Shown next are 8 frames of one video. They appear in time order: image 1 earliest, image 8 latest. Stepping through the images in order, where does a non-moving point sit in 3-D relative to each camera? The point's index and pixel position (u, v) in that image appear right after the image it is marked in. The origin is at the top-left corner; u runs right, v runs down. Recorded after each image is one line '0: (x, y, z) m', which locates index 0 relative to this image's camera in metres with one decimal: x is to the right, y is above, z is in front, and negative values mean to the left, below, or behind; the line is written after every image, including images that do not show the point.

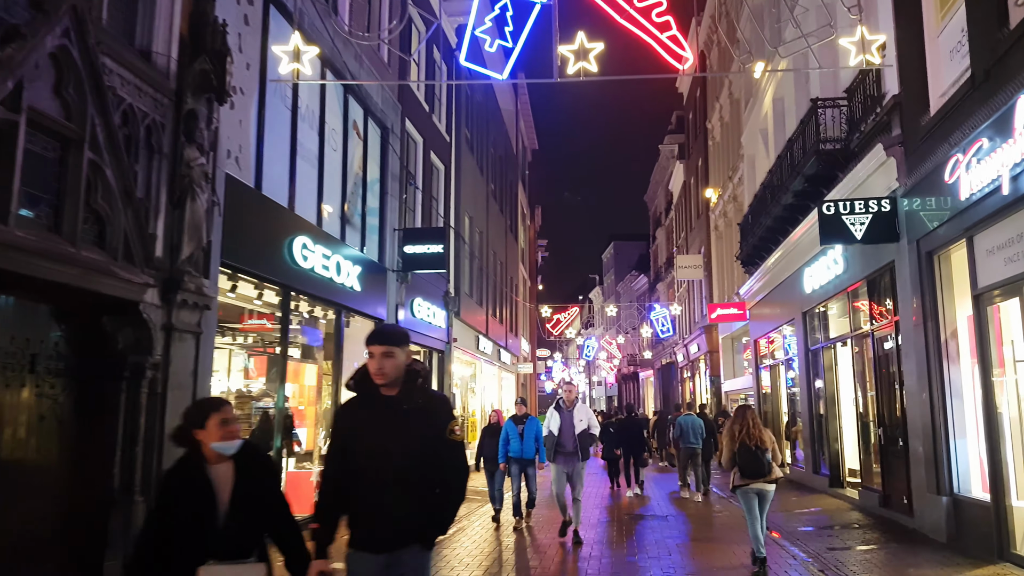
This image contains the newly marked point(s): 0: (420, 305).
0: (-1.6, -0.3, +14.4) m
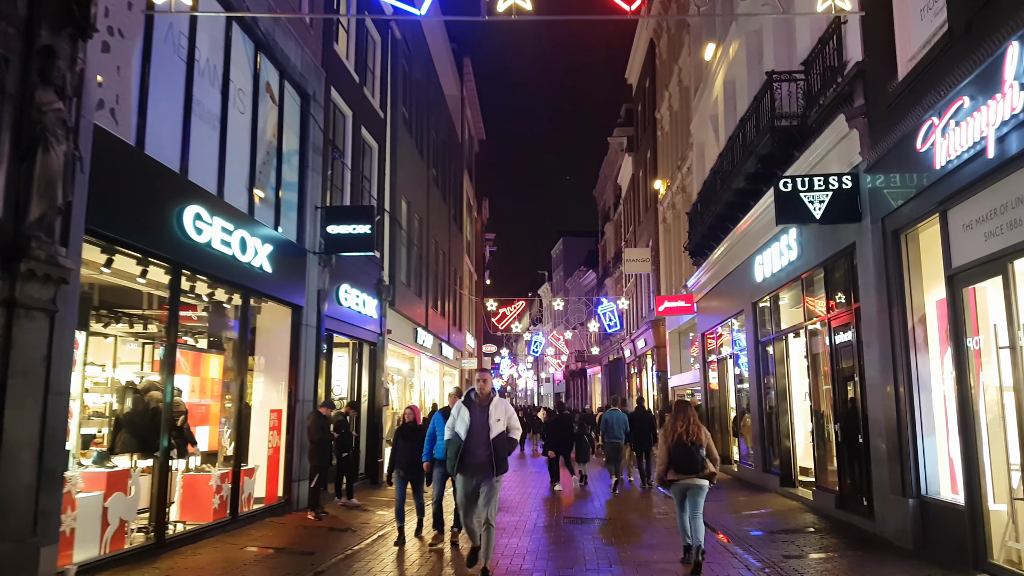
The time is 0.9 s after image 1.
0: (-2.7, -0.1, +13.3) m
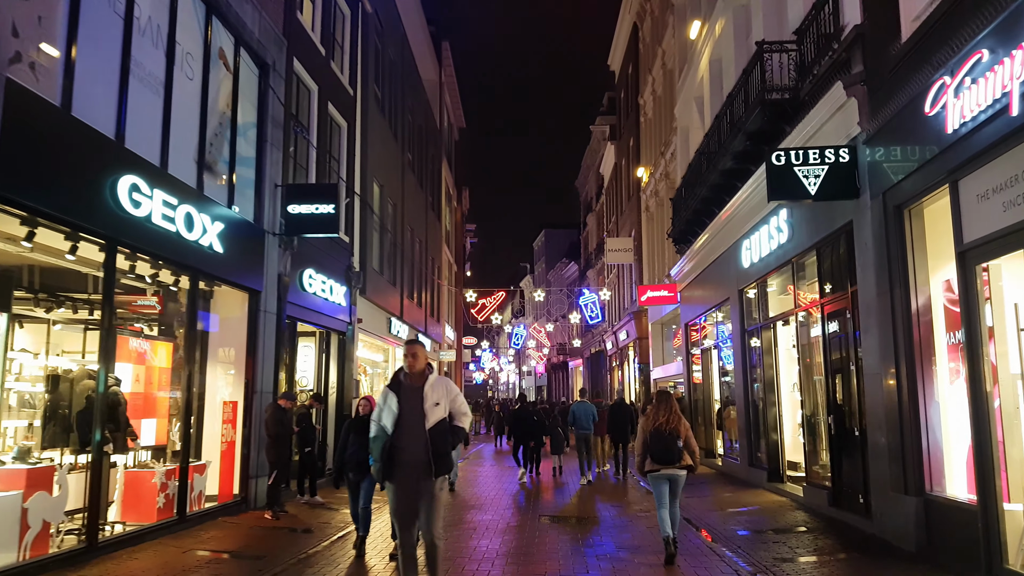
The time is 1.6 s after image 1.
0: (-3.1, +0.2, +12.5) m
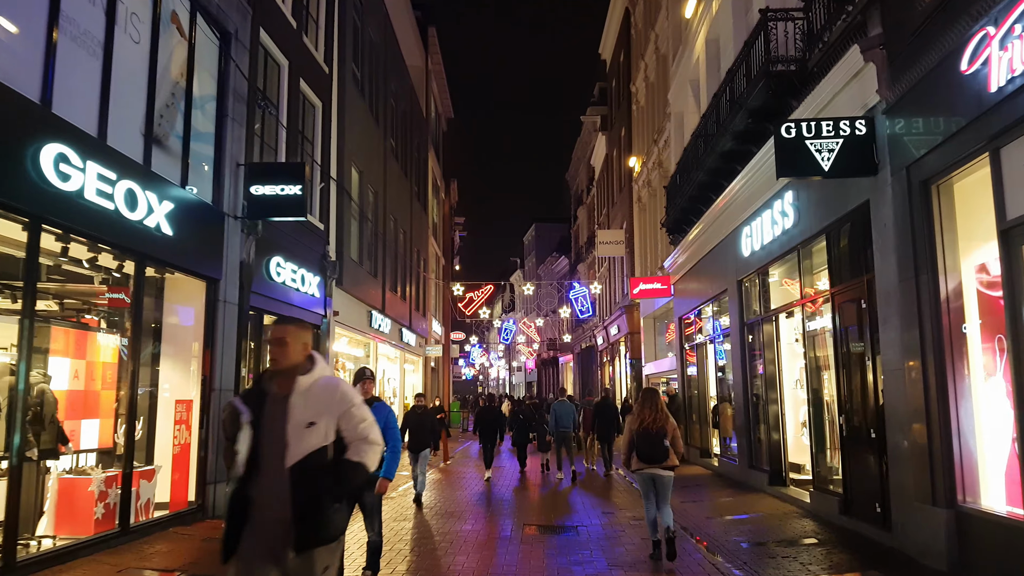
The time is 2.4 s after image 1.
0: (-3.3, +0.3, +11.6) m
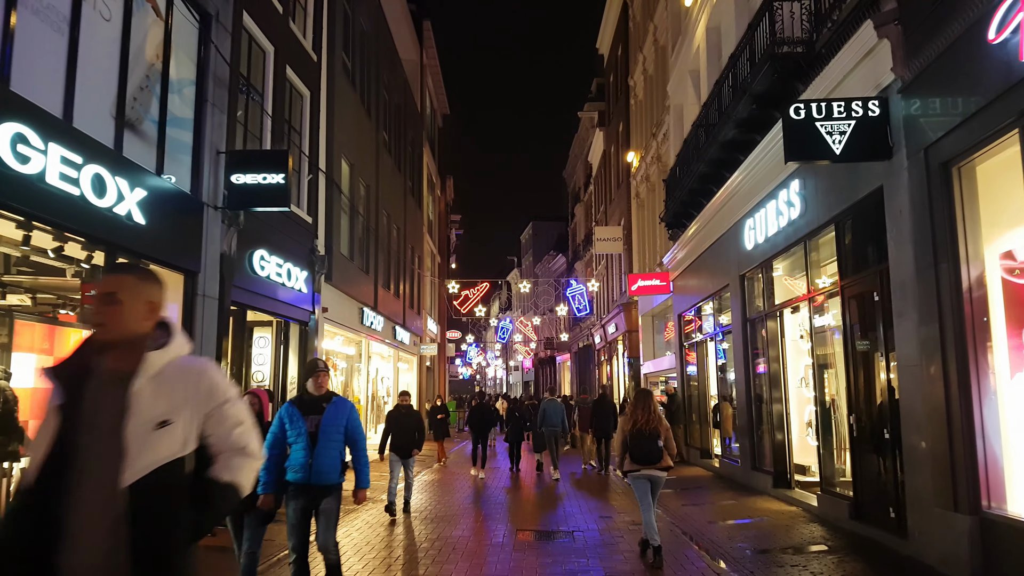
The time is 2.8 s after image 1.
0: (-3.4, +0.4, +11.2) m
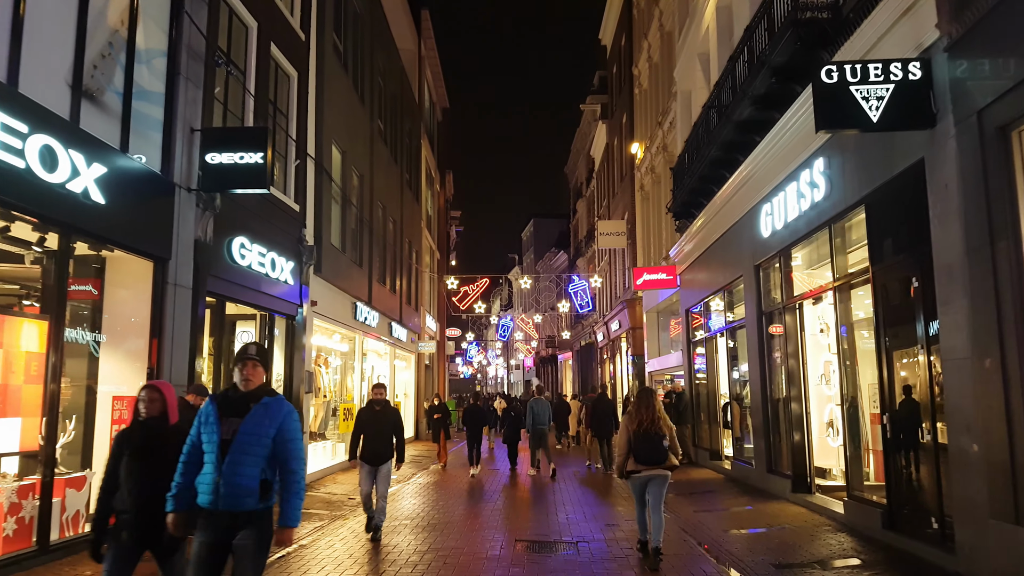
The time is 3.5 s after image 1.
0: (-3.4, +0.5, +10.4) m
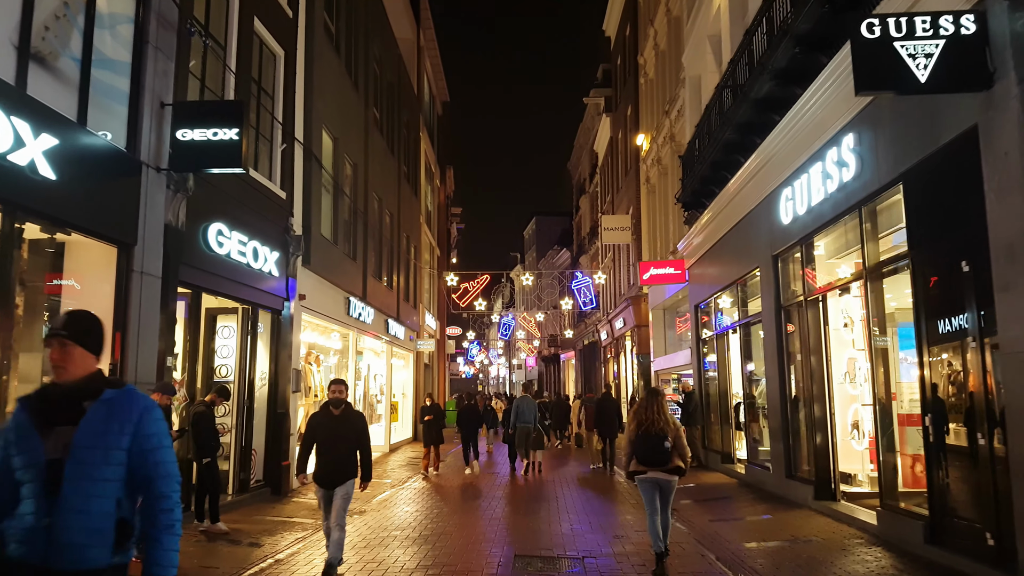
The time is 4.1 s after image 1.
0: (-3.4, +0.6, +9.7) m
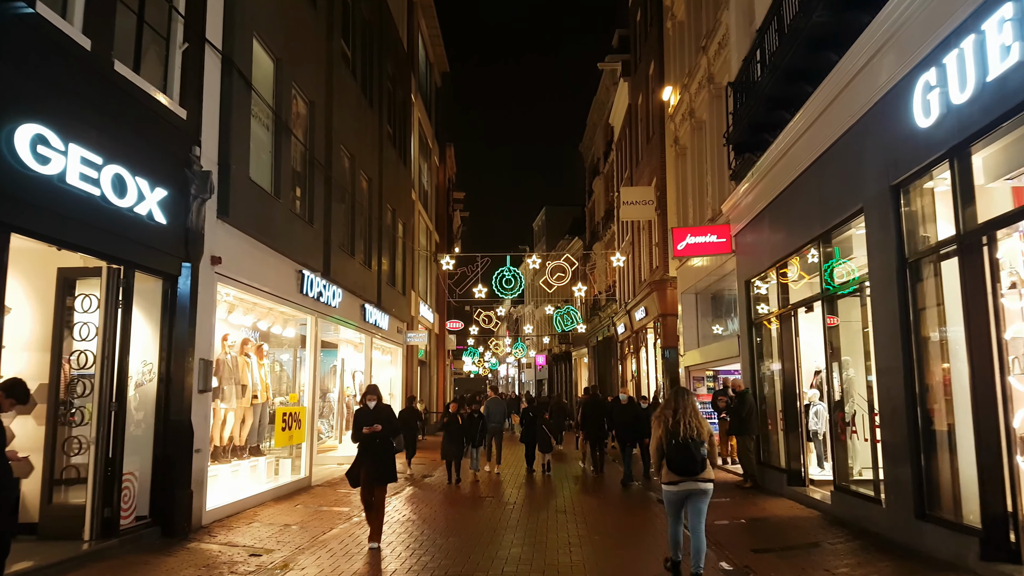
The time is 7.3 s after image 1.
0: (-3.5, +1.1, +6.3) m
